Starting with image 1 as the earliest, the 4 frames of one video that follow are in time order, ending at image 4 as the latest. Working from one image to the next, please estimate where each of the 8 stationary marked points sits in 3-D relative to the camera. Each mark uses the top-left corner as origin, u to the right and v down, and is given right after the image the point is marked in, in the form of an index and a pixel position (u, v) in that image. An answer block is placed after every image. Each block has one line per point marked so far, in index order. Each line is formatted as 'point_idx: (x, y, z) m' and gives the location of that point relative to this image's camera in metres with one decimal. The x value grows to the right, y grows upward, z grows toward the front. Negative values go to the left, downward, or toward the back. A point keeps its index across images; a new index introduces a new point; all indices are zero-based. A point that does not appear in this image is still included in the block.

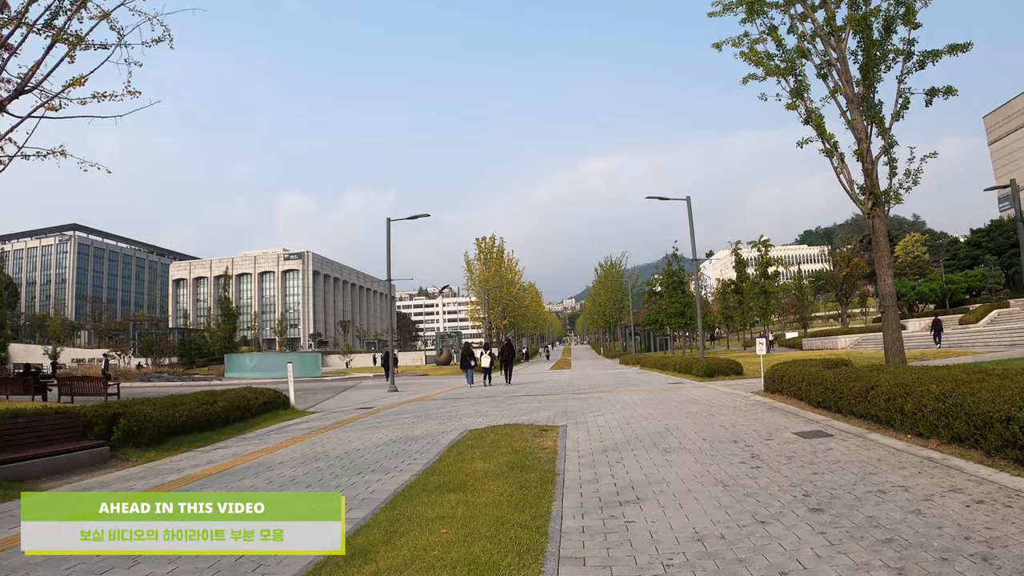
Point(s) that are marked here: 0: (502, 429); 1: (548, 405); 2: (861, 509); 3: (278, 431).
0: (-0.1, -2.2, +9.6) m
1: (+0.8, -2.6, +13.9) m
2: (+3.2, -2.0, +5.7) m
3: (-4.8, -2.9, +12.9) m
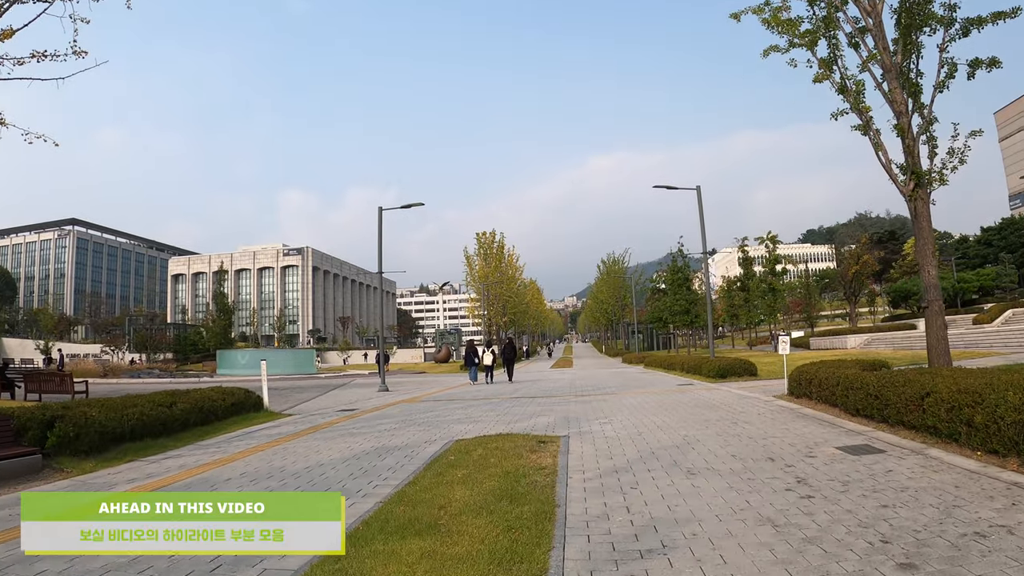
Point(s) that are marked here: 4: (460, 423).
0: (-0.2, -2.0, +8.2) m
1: (+0.7, -2.4, +12.4) m
2: (+3.1, -1.9, +4.2) m
3: (-4.9, -2.7, +11.5) m
4: (-0.9, -2.3, +10.7) m
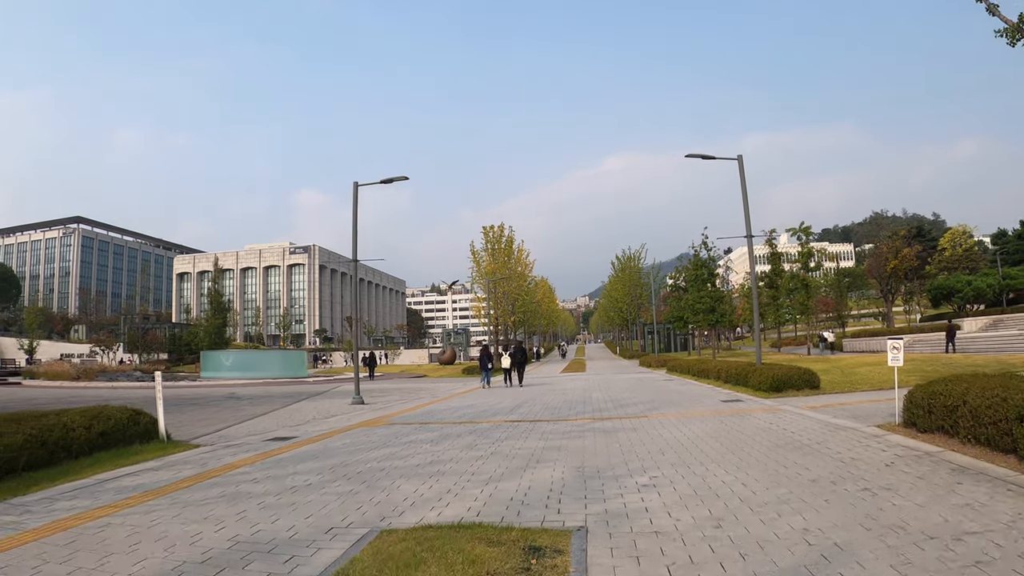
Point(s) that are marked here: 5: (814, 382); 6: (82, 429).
0: (-0.4, -1.7, +4.2) m
1: (+0.5, -2.1, +8.4) m
2: (+2.8, -1.6, +0.2) m
3: (-5.1, -2.5, +7.6) m
4: (-1.1, -2.1, +6.8) m
5: (+7.7, -2.4, +16.0) m
6: (-6.2, -2.0, +9.1) m
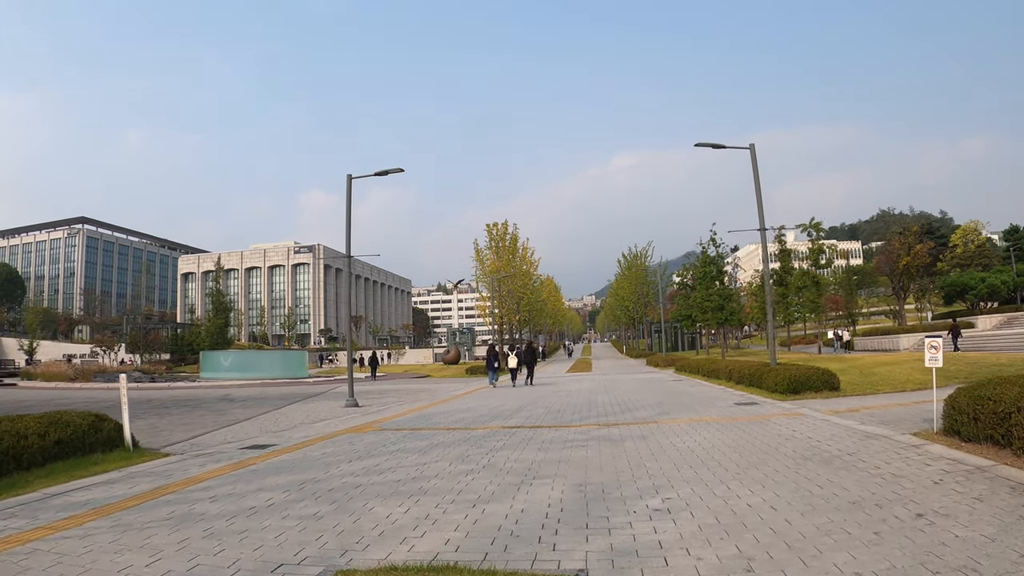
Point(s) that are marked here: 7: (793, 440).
0: (-0.5, -1.6, +3.3) m
1: (+0.5, -2.1, +7.5) m
2: (+2.6, -1.5, -0.7) m
3: (-5.1, -2.4, +6.7) m
4: (-1.2, -2.0, +5.9) m
5: (+7.7, -2.3, +15.1) m
6: (-6.3, -2.0, +8.3) m
7: (+3.8, -2.0, +8.5) m
